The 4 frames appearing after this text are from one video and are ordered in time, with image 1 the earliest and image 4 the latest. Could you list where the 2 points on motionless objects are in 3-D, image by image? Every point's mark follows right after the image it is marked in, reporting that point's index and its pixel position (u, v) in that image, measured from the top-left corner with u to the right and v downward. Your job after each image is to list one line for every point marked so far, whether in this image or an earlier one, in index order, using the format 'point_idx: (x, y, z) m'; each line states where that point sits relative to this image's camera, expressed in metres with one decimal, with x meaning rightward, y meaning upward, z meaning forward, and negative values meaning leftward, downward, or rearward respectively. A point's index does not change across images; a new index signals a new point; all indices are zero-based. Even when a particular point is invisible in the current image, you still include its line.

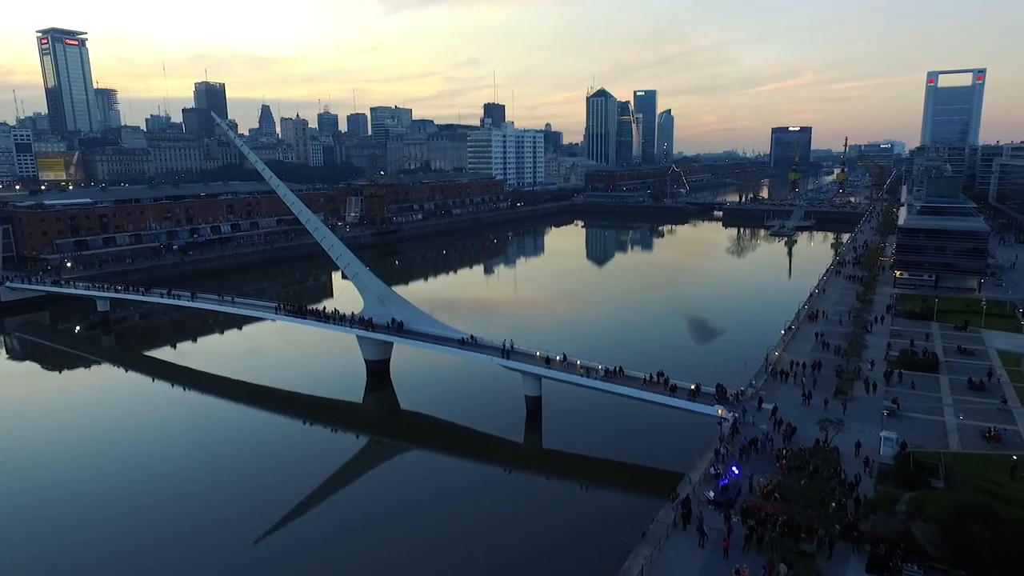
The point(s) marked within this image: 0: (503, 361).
0: (-0.2, -1.9, +15.5) m
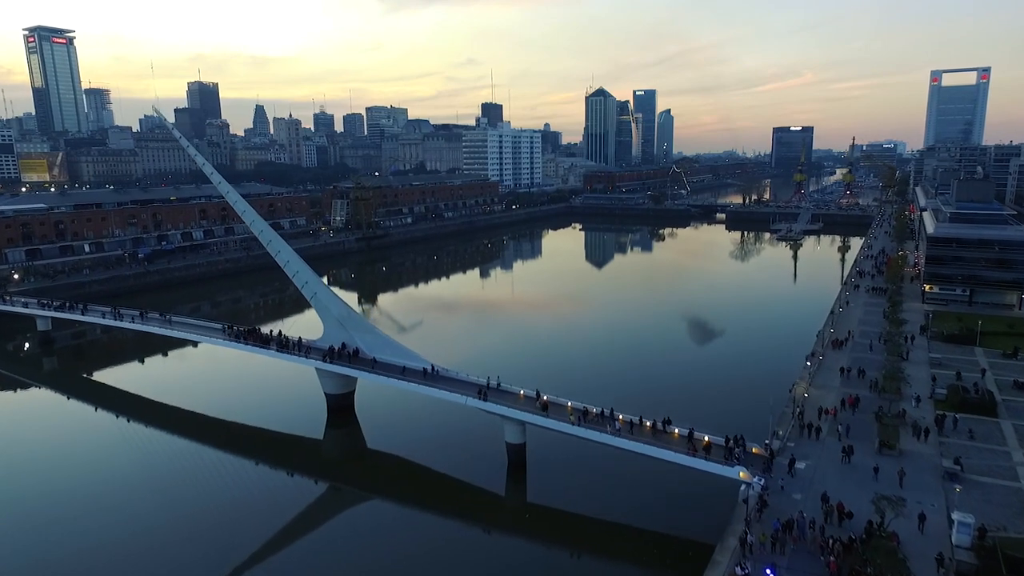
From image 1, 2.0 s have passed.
0: (-0.7, -2.4, +13.0) m
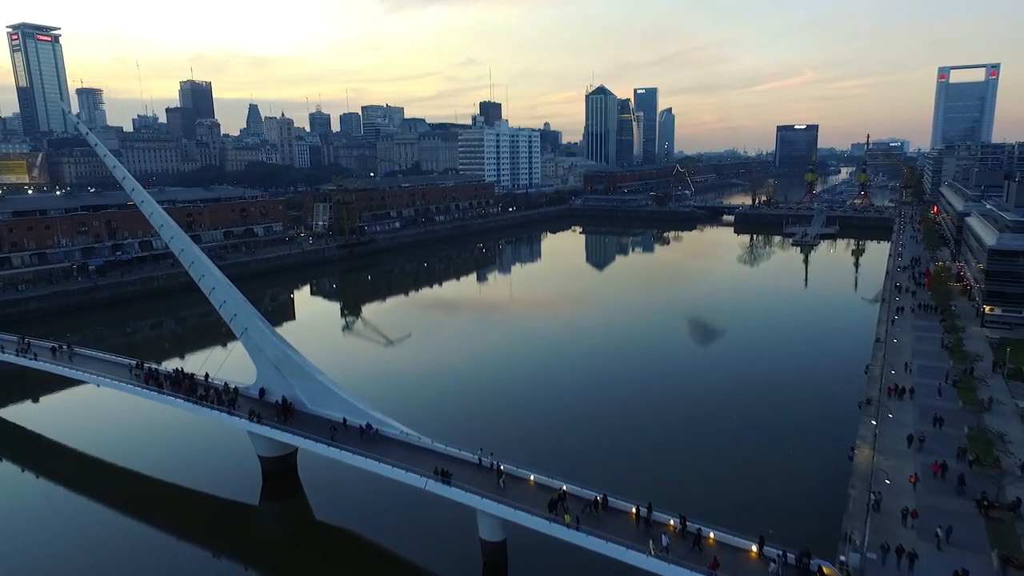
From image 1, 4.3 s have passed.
0: (-1.1, -3.1, +9.8) m
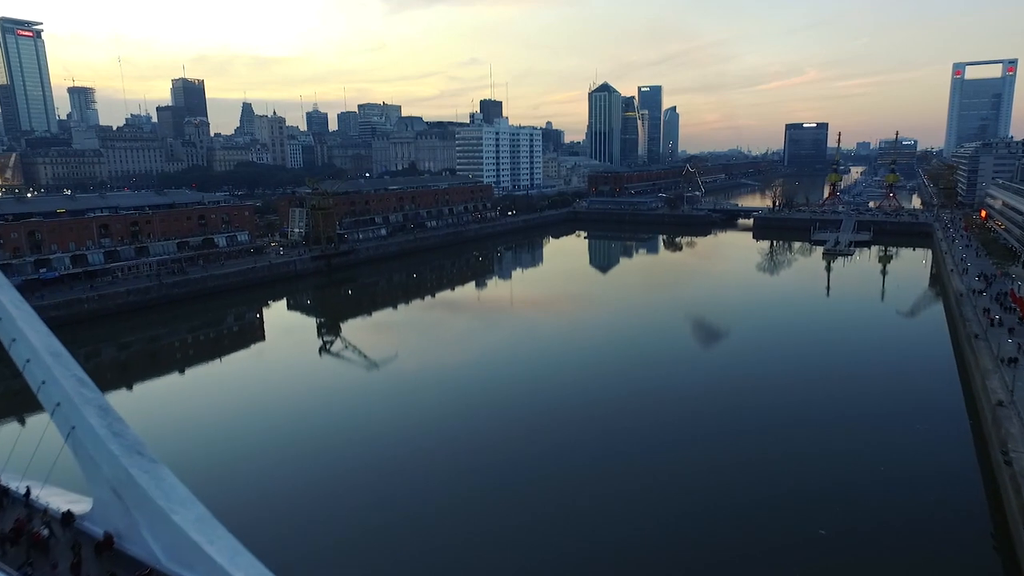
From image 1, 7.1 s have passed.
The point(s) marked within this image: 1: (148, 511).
0: (-1.3, -4.1, +5.0) m
1: (-4.4, -2.7, +7.6) m
